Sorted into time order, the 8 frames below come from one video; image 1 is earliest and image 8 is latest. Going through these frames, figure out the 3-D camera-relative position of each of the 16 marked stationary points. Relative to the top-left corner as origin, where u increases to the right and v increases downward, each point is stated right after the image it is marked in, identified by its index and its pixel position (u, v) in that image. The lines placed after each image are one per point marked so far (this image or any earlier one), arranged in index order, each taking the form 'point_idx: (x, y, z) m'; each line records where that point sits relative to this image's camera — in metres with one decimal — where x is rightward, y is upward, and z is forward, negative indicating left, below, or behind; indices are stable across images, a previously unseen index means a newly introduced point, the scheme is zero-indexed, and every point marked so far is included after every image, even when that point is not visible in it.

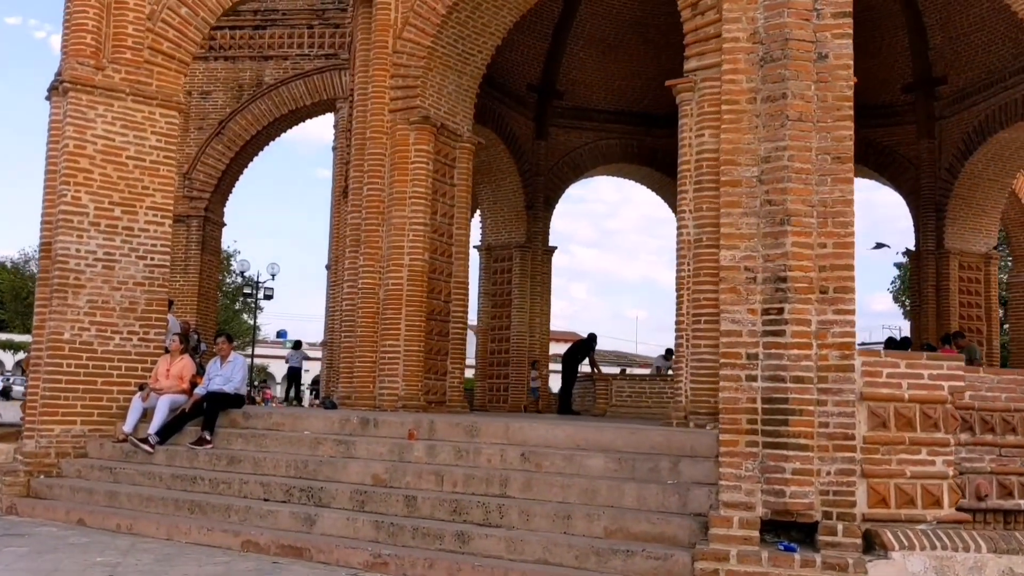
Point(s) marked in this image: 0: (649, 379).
0: (+2.1, -1.4, +14.8) m
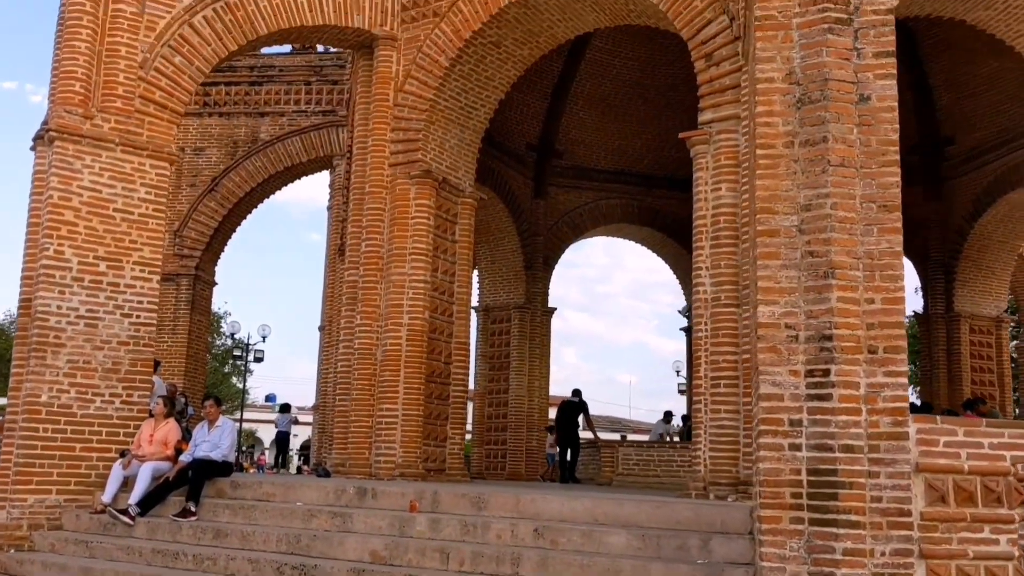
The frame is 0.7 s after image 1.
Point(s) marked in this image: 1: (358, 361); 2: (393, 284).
0: (+2.1, -2.3, +14.2) m
1: (-1.9, -0.9, +12.0) m
2: (-1.4, 0.0, +12.0) m
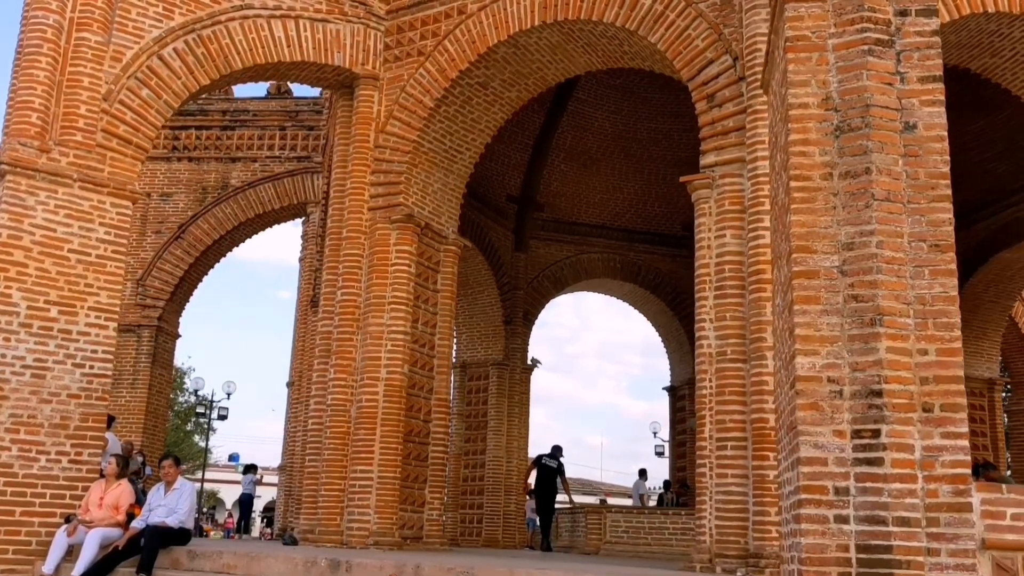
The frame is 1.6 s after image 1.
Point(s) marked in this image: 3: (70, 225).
0: (+1.8, -3.0, +13.4) m
1: (-2.0, -1.5, +11.2) m
2: (-1.6, -0.5, +11.2) m
3: (-4.3, +0.6, +9.7) m
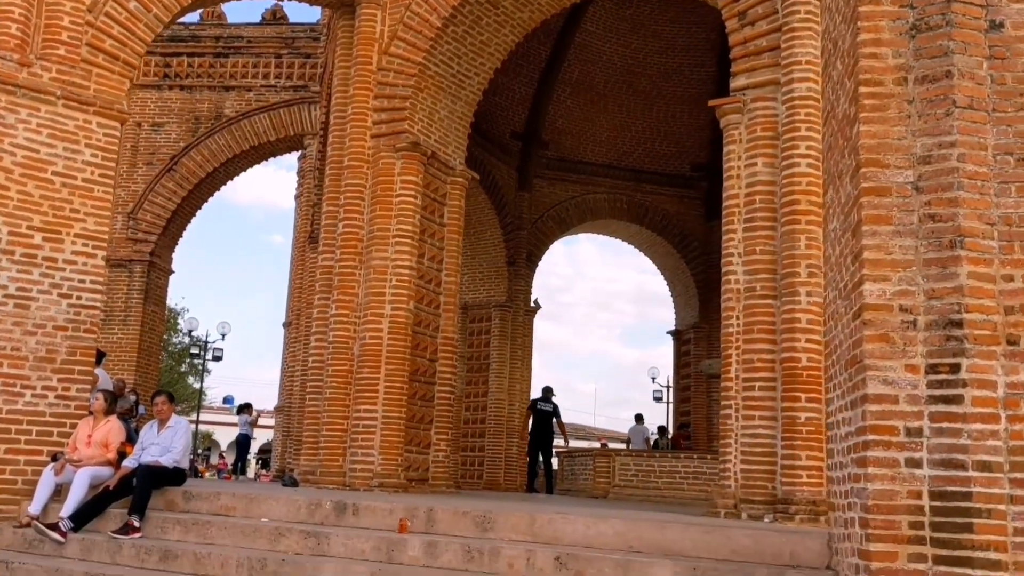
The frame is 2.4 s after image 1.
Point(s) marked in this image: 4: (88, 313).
0: (+1.9, -2.2, +12.9) m
1: (-1.9, -0.7, +10.6) m
2: (-1.5, +0.2, +10.6) m
3: (-4.2, +1.3, +9.0) m
4: (-3.9, -0.2, +9.1) m
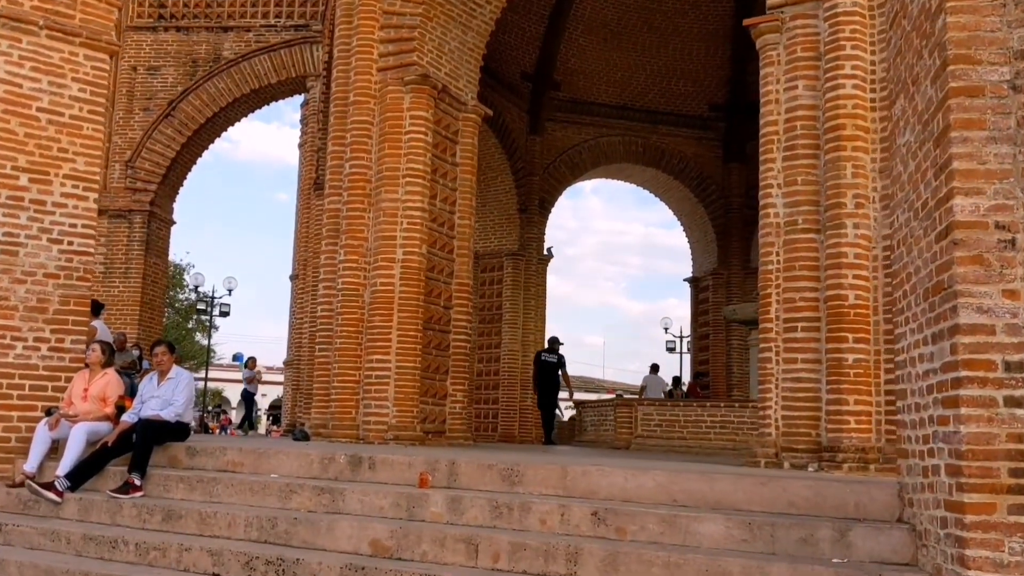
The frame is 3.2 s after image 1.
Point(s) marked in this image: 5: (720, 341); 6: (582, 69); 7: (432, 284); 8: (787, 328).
0: (+2.1, -1.5, +12.4) m
1: (-1.7, -0.2, +10.1) m
2: (-1.3, +0.8, +10.0) m
3: (-4.0, +1.8, +8.4) m
4: (-3.7, +0.2, +8.5) m
5: (+4.2, -1.1, +19.8) m
6: (+1.4, +4.4, +19.8) m
7: (-0.8, +0.1, +10.3) m
8: (+2.2, -0.3, +7.8) m
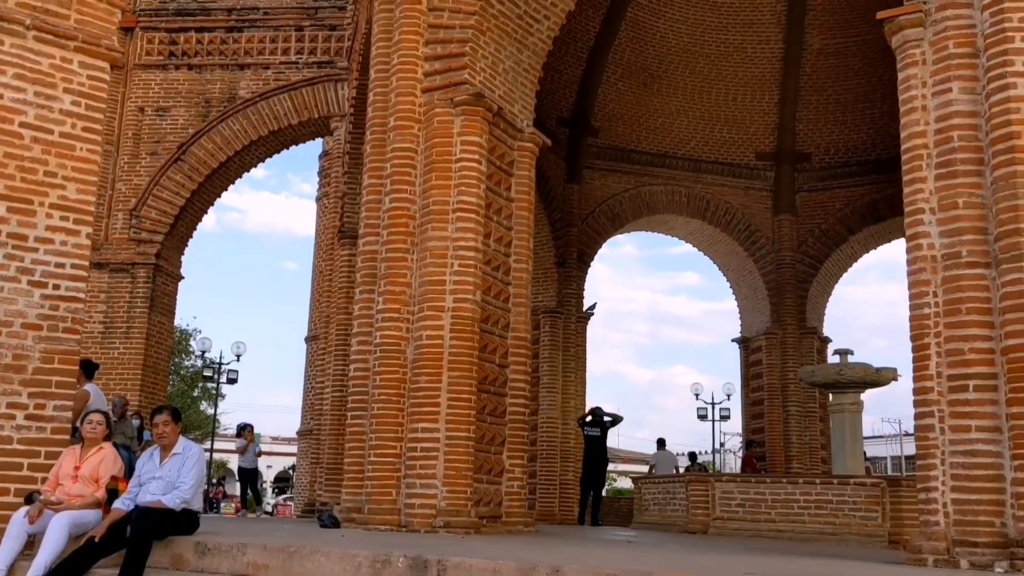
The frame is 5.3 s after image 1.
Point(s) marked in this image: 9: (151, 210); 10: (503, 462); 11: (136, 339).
0: (+2.8, -2.1, +10.7) m
1: (-1.1, -0.6, +8.5) m
2: (-0.7, +0.3, +8.5) m
3: (-3.4, +1.4, +6.9) m
4: (-3.1, -0.1, +6.9) m
5: (+4.8, -2.2, +18.1) m
6: (+2.1, +3.2, +18.5) m
7: (-0.2, -0.4, +8.7) m
8: (+2.8, -0.6, +6.2) m
9: (-5.3, +1.1, +14.7) m
10: (-0.1, -1.6, +8.9) m
11: (-5.4, -0.7, +14.3) m
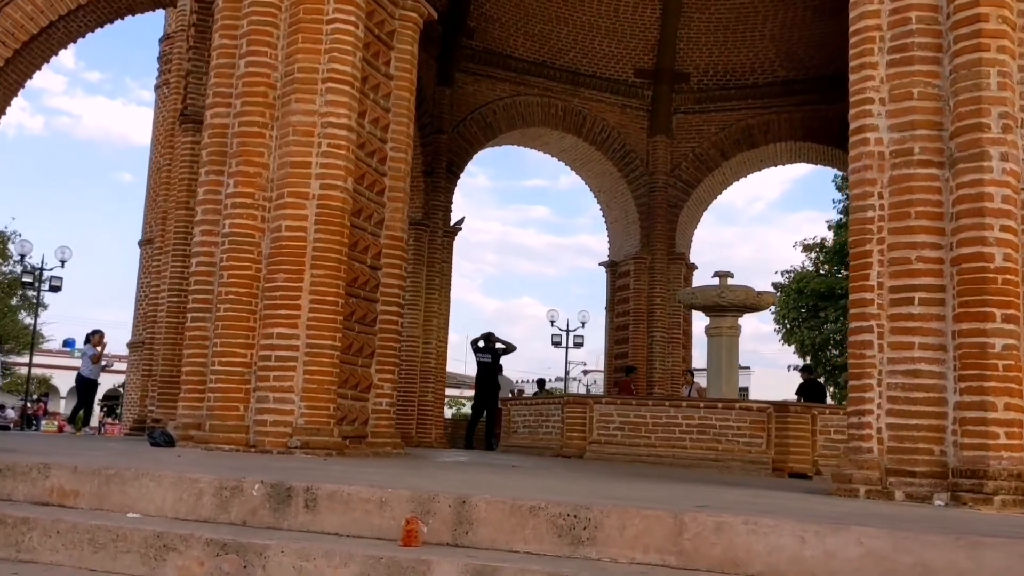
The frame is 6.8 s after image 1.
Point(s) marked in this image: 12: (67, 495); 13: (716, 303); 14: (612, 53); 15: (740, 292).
0: (+1.4, -1.2, +10.1) m
1: (-2.0, +0.2, +7.2) m
2: (-1.6, +1.2, +7.2) m
3: (-4.0, +2.2, +5.2) m
4: (-3.7, +0.7, +5.3) m
5: (+2.3, -0.8, +17.7) m
6: (-0.2, +4.7, +17.3) m
7: (-1.2, +0.4, +7.5) m
8: (+2.1, -0.1, +5.5) m
9: (-7.0, +2.6, +12.5) m
10: (-1.1, -0.7, +7.8) m
11: (-7.2, +0.7, +12.2) m
12: (-1.9, -0.9, +4.3) m
13: (+2.5, -0.2, +12.0) m
14: (+1.9, +4.3, +18.2) m
15: (+2.7, -0.1, +11.9) m
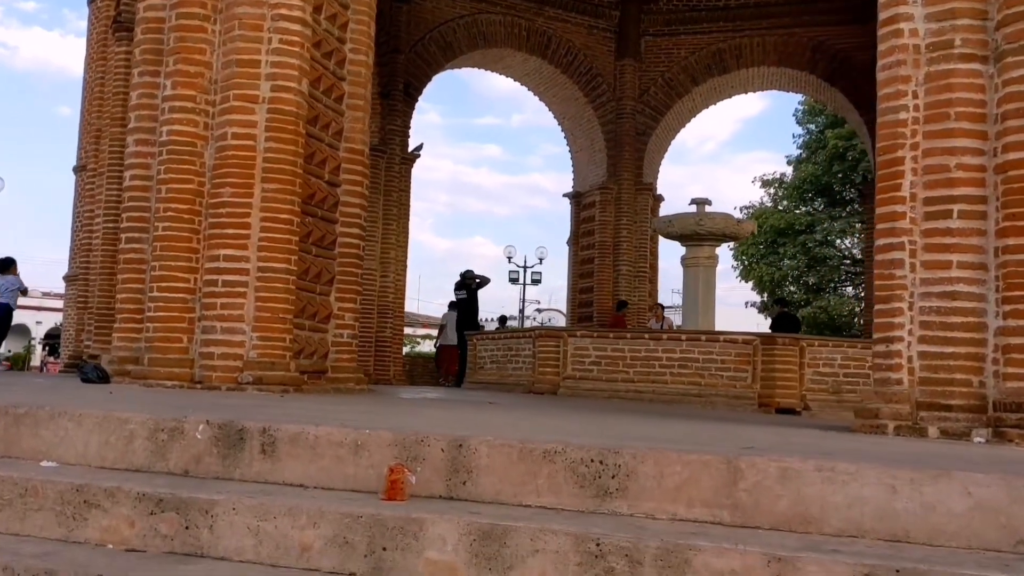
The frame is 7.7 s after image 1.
0: (+1.1, -0.5, +9.4) m
1: (-2.2, +0.8, +6.3) m
2: (-1.7, +1.7, +6.3) m
3: (-4.0, +2.6, +4.1) m
4: (-3.8, +1.1, +4.3) m
5: (+1.6, +0.4, +17.1) m
6: (-0.8, +5.9, +16.2) m
7: (-1.3, +1.0, +6.7) m
8: (+2.1, +0.4, +4.9) m
9: (-7.4, +3.5, +11.2) m
10: (-1.3, -0.1, +7.0) m
11: (-7.5, +1.6, +11.1) m
12: (-1.9, -0.5, +3.5) m
13: (+2.1, +0.7, +11.4) m
14: (+1.2, +5.5, +17.2) m
15: (+2.4, +0.8, +11.2) m
